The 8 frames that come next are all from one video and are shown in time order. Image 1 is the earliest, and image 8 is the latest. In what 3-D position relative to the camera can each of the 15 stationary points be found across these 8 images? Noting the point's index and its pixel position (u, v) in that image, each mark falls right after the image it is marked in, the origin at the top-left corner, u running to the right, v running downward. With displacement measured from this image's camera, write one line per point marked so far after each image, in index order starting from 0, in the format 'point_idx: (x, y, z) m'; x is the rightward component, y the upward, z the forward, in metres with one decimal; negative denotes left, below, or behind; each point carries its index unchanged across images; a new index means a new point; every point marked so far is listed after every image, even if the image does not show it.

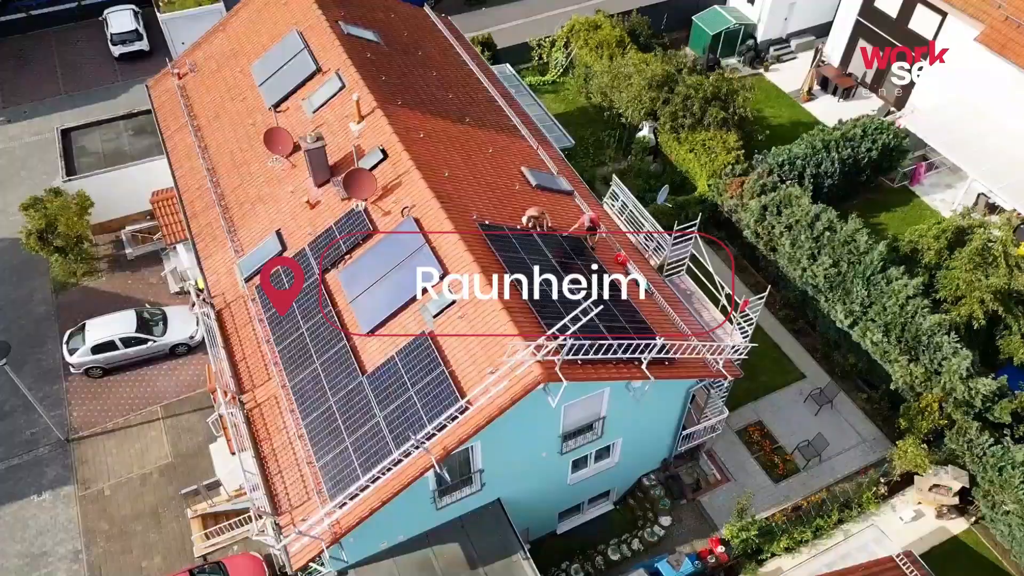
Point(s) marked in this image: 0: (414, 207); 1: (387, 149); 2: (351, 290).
0: (-2.4, +1.9, +18.0) m
1: (-3.2, +3.6, +19.4) m
2: (-3.7, 0.0, +17.5) m
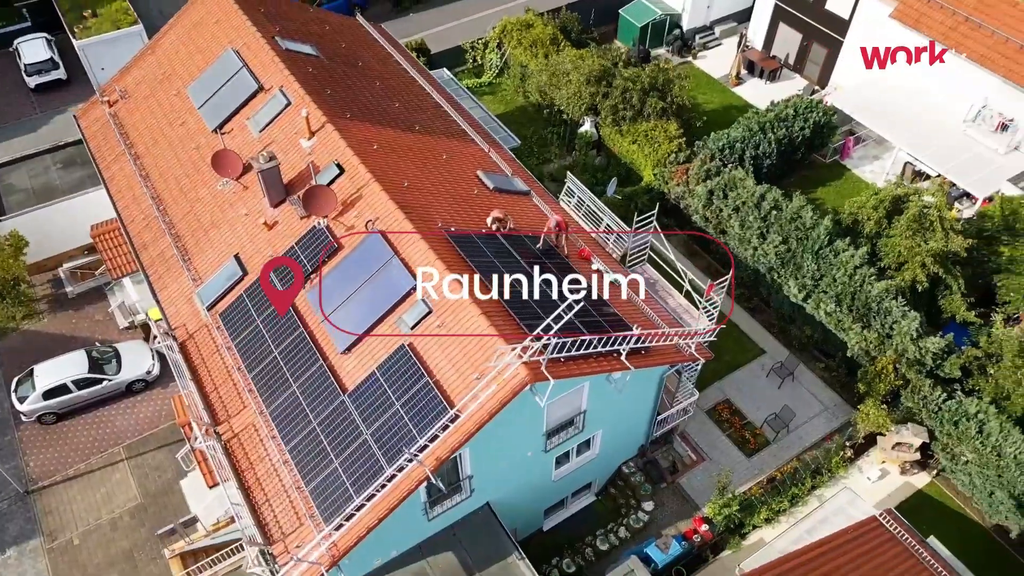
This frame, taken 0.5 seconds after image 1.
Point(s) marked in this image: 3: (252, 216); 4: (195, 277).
0: (-3.2, +1.6, +17.9) m
1: (-4.3, +3.2, +19.2) m
2: (-4.4, -0.5, +17.3) m
3: (-6.8, +1.9, +19.7) m
4: (-8.3, +0.3, +19.7) m
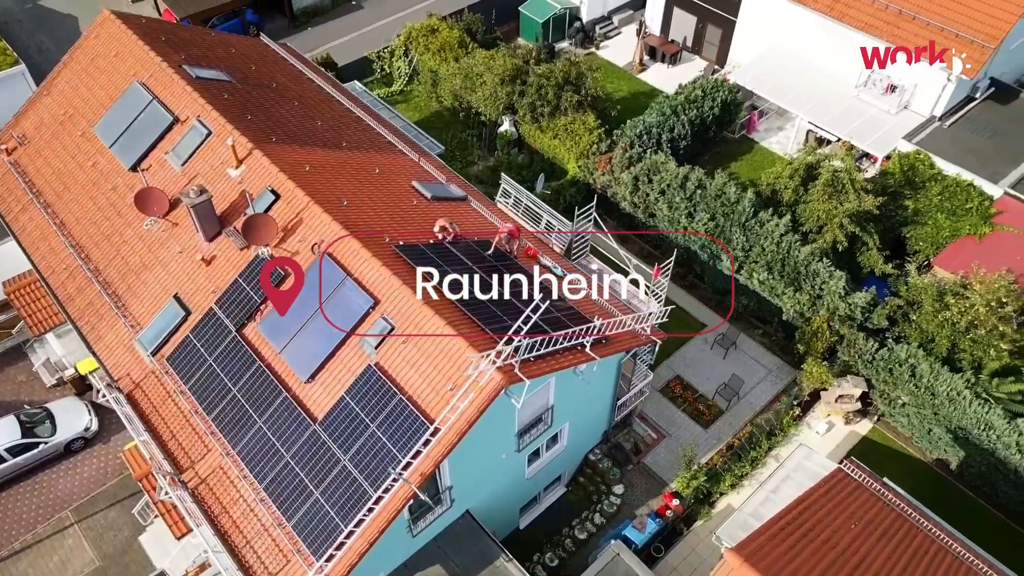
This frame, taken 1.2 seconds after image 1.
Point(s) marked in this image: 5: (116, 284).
0: (-4.4, +1.1, +17.6) m
1: (-5.9, +2.5, +18.8) m
2: (-5.2, -1.2, +16.8) m
3: (-8.2, +0.9, +19.0) m
4: (-9.5, -0.9, +18.8) m
5: (-10.4, +0.1, +19.6) m
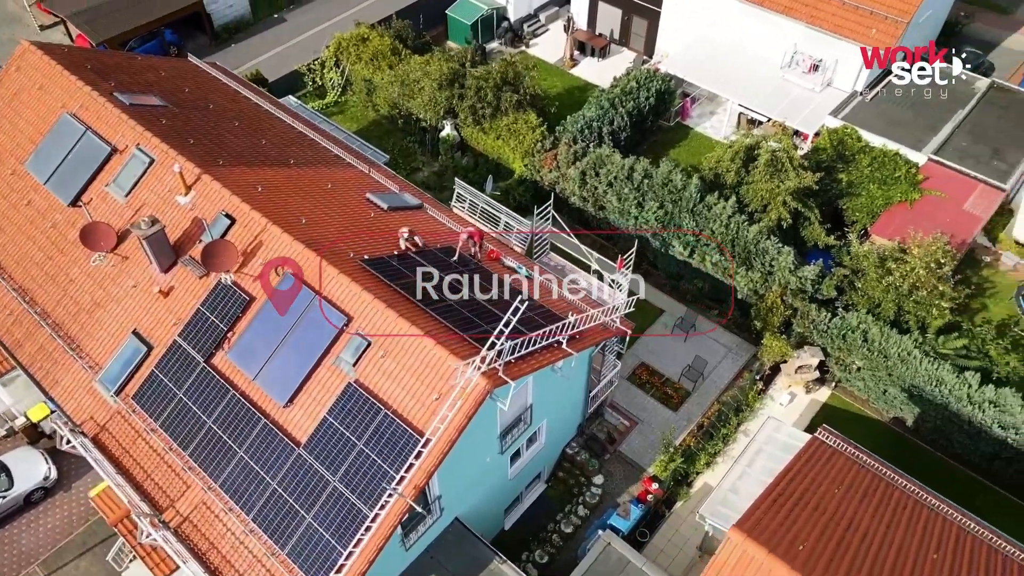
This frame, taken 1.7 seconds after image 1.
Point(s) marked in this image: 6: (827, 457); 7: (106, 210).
0: (-5.2, +0.6, +17.3) m
1: (-6.9, +1.9, +18.3) m
2: (-5.7, -1.7, +16.5) m
3: (-9.1, 0.0, +18.4) m
4: (-10.2, -1.8, +18.1) m
5: (-11.2, -0.9, +18.8) m
6: (+6.8, -3.6, +15.9) m
7: (-10.6, +2.0, +19.6) m
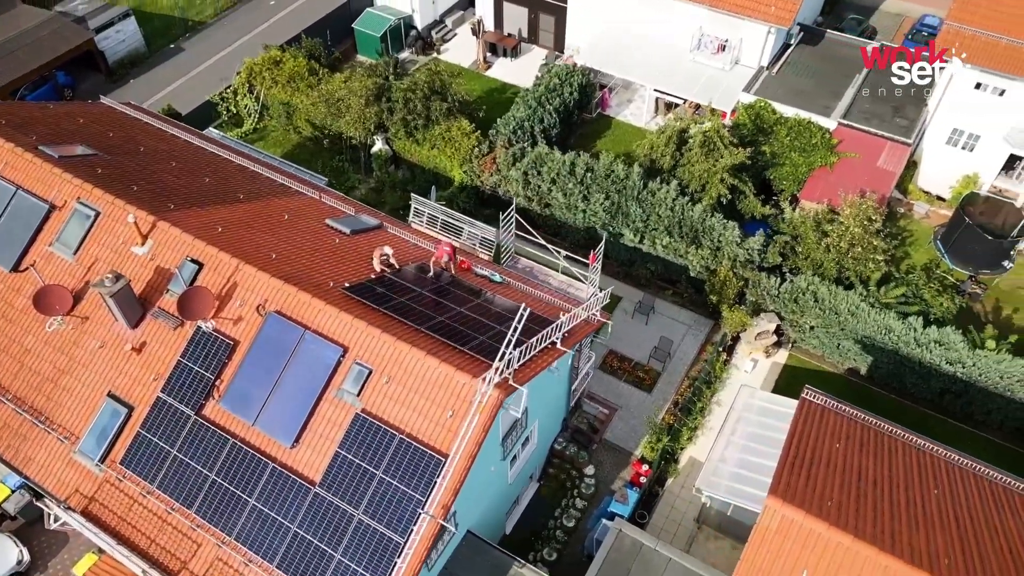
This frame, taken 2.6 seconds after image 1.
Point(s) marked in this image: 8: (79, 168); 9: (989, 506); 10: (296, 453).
0: (-5.5, -0.3, +16.8) m
1: (-7.4, +0.8, +17.7) m
2: (-5.6, -2.6, +16.0) m
3: (-9.4, -1.3, +17.5) m
4: (-10.2, -3.4, +17.1) m
5: (-11.4, -2.6, +17.7) m
6: (+7.1, -2.9, +16.9) m
7: (-11.3, +0.4, +18.5) m
8: (-11.5, +3.2, +19.9) m
9: (+9.6, -4.4, +14.9) m
10: (-4.5, -3.5, +15.7) m
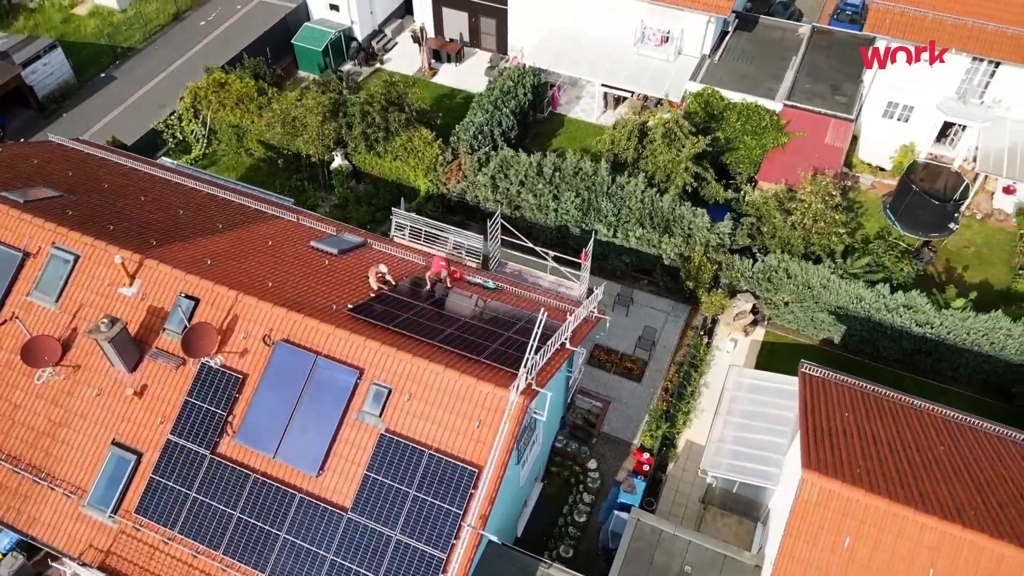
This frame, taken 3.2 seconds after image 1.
0: (-5.3, -1.0, +16.6) m
1: (-7.4, -0.1, +17.3) m
2: (-5.2, -3.3, +15.7) m
3: (-9.1, -2.3, +16.9) m
4: (-9.7, -4.4, +16.5) m
5: (-11.0, -3.8, +17.0) m
6: (+7.4, -2.3, +17.7) m
7: (-11.3, -0.8, +17.8) m
8: (-11.9, +2.0, +19.1) m
9: (+10.2, -3.6, +15.9) m
10: (-3.9, -4.0, +15.5) m
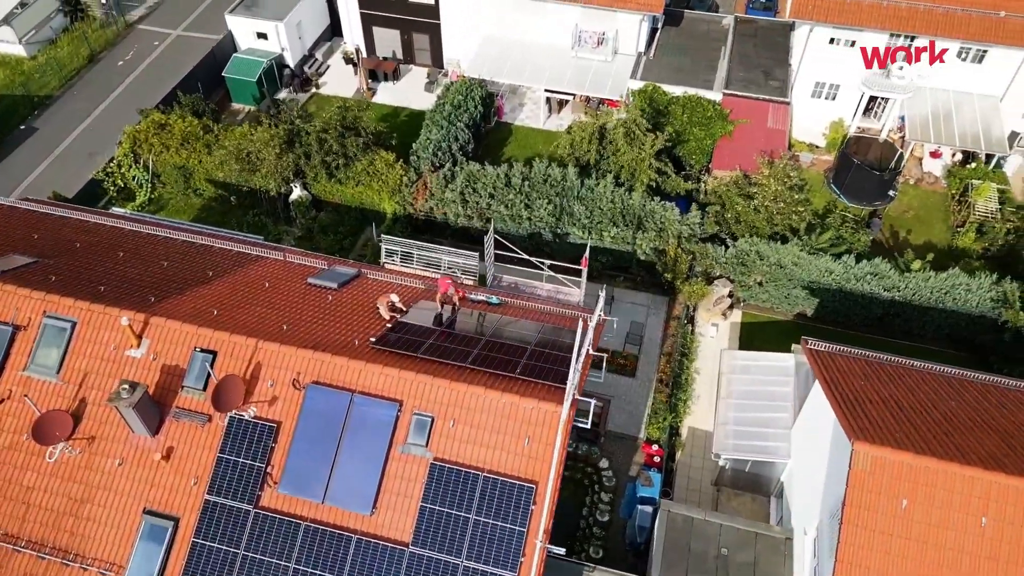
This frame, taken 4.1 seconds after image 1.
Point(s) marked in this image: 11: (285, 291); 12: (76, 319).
0: (-4.6, -1.9, +16.3) m
1: (-6.8, -1.3, +16.7) m
2: (-4.1, -4.2, +15.5) m
3: (-8.2, -3.7, +16.2) m
4: (-8.5, -5.9, +15.7) m
5: (-9.9, -5.4, +16.1) m
6: (+8.0, -1.8, +18.7) m
7: (-10.6, -2.4, +16.8) m
8: (-11.7, +0.2, +18.2) m
9: (+11.1, -2.7, +17.2) m
10: (-2.8, -4.7, +15.4) m
11: (-6.0, -0.1, +19.7) m
12: (-10.0, -0.7, +17.2) m
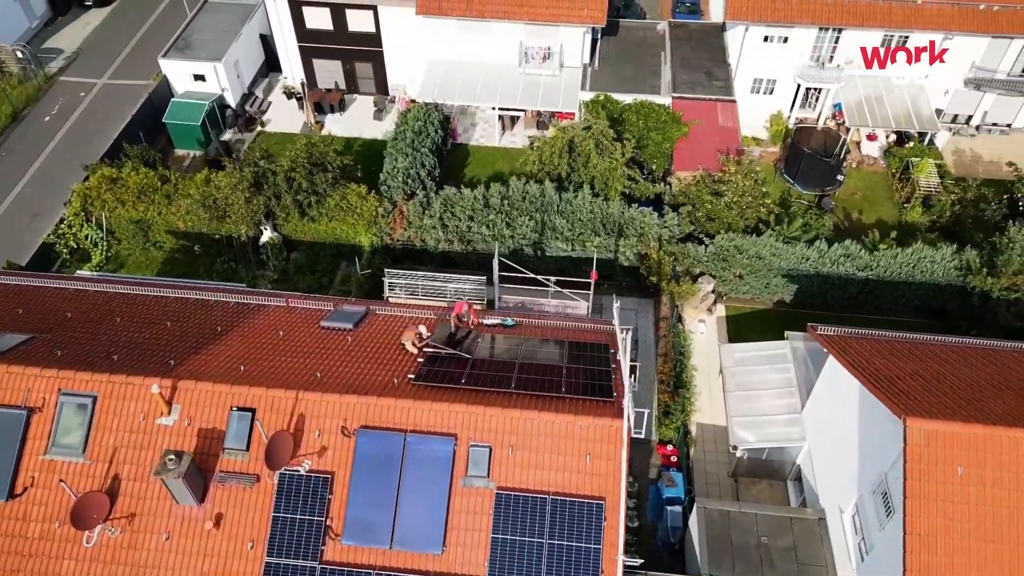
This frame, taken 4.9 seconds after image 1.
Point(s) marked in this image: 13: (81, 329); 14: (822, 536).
0: (-3.5, -2.9, +16.0) m
1: (-5.8, -2.5, +16.2) m
2: (-2.7, -5.1, +15.2) m
3: (-6.9, -5.1, +15.5) m
4: (-6.9, -7.2, +15.0) m
5: (-8.4, -6.9, +15.2) m
6: (+8.7, -1.4, +19.6) m
7: (-9.5, -4.1, +15.9) m
8: (-10.9, -1.6, +17.2) m
9: (+12.0, -1.9, +18.5) m
10: (-1.3, -5.5, +15.2) m
11: (-5.4, -1.3, +19.3) m
12: (-9.1, -2.3, +16.3) m
13: (-11.0, -1.0, +19.1) m
14: (+8.2, -6.6, +19.9) m
